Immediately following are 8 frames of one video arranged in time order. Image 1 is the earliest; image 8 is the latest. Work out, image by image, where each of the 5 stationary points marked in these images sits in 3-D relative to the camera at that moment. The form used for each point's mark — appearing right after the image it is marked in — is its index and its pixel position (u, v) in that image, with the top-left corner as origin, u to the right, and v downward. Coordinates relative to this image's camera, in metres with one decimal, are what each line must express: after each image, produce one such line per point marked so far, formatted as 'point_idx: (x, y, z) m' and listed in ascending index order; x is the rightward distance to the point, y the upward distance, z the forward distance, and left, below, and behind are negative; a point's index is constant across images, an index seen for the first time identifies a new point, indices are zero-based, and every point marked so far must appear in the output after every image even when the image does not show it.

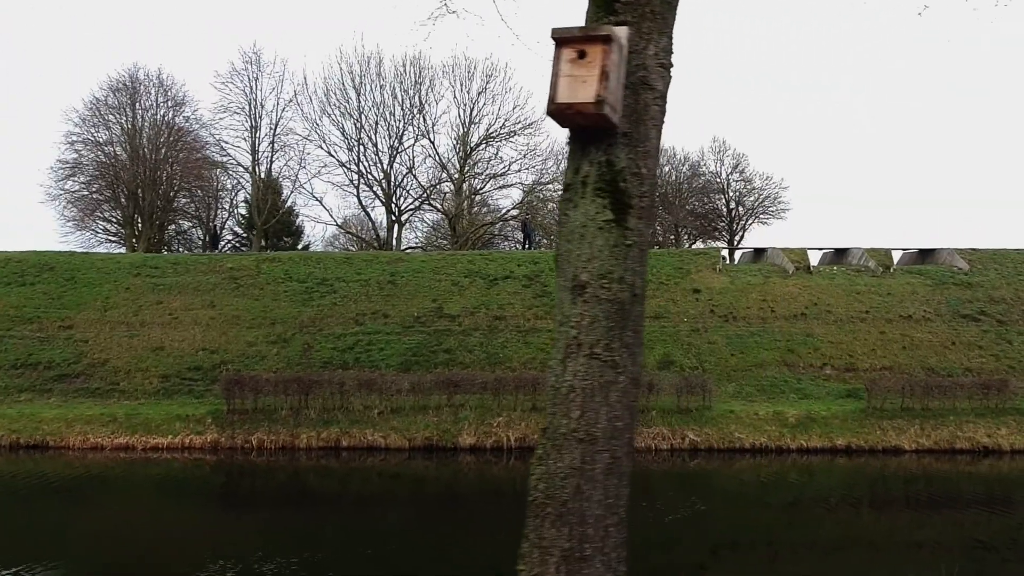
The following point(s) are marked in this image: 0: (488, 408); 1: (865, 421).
0: (-0.6, -3.0, +19.7) m
1: (+8.5, -3.2, +19.3) m
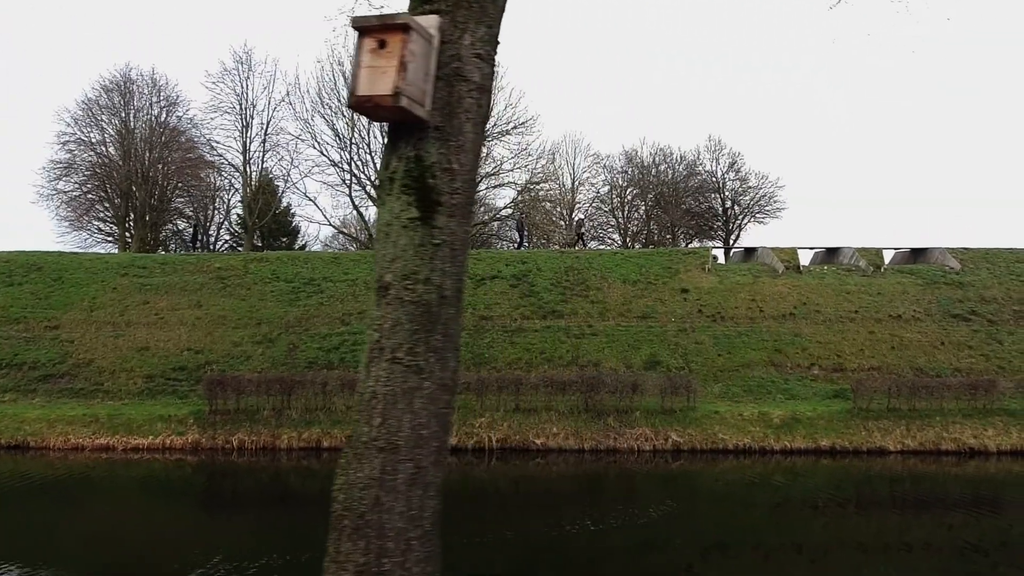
0: (-1.0, -3.0, +19.6) m
1: (+8.1, -3.2, +19.1) m
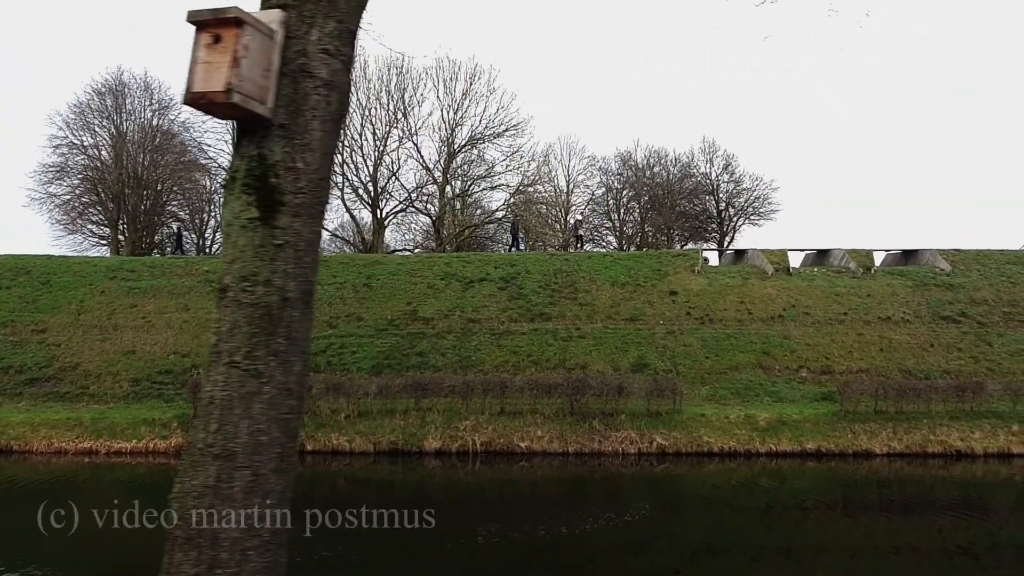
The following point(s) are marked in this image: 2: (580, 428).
0: (-1.4, -3.0, +19.6) m
1: (+7.8, -3.3, +19.0) m
2: (+1.6, -3.4, +19.0) m
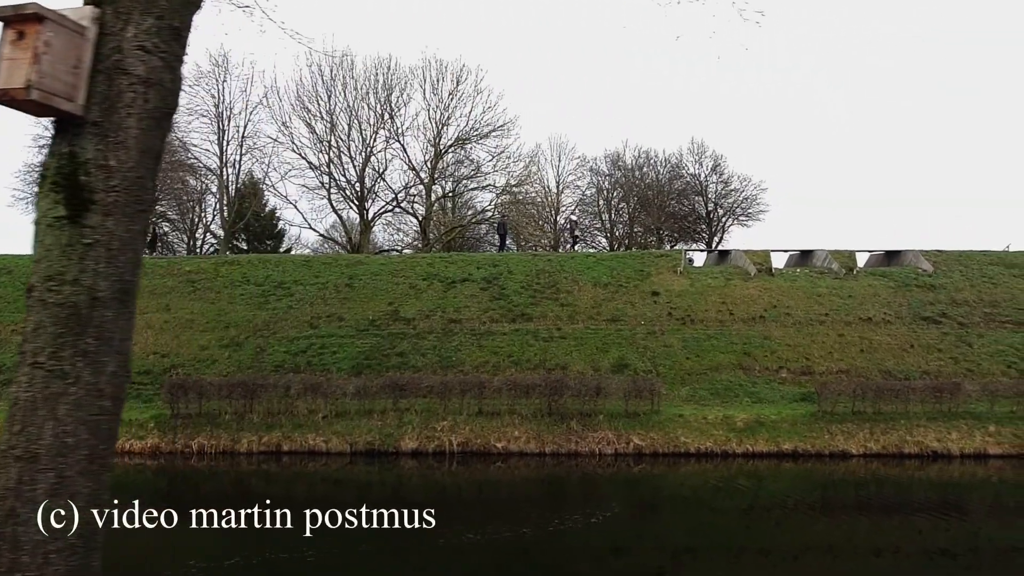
0: (-1.9, -3.1, +19.5) m
1: (+7.2, -3.3, +19.0) m
2: (+1.1, -3.4, +19.0) m
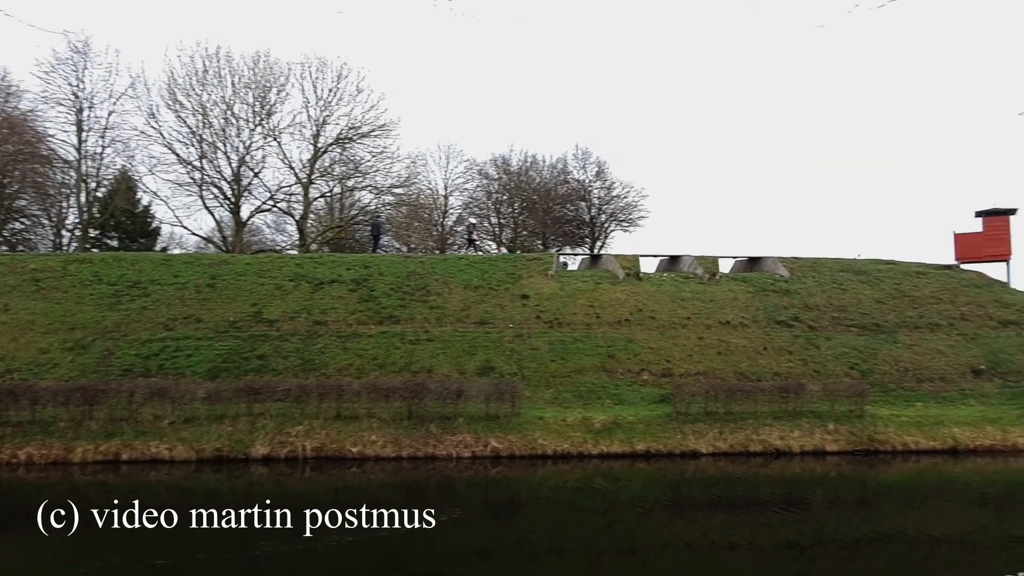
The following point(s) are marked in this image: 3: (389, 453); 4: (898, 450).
0: (-5.3, -3.1, +18.9) m
1: (+3.8, -3.4, +19.5) m
2: (-2.3, -3.4, +18.8) m
3: (-2.8, -3.8, +18.2) m
4: (+9.3, -3.9, +19.2) m
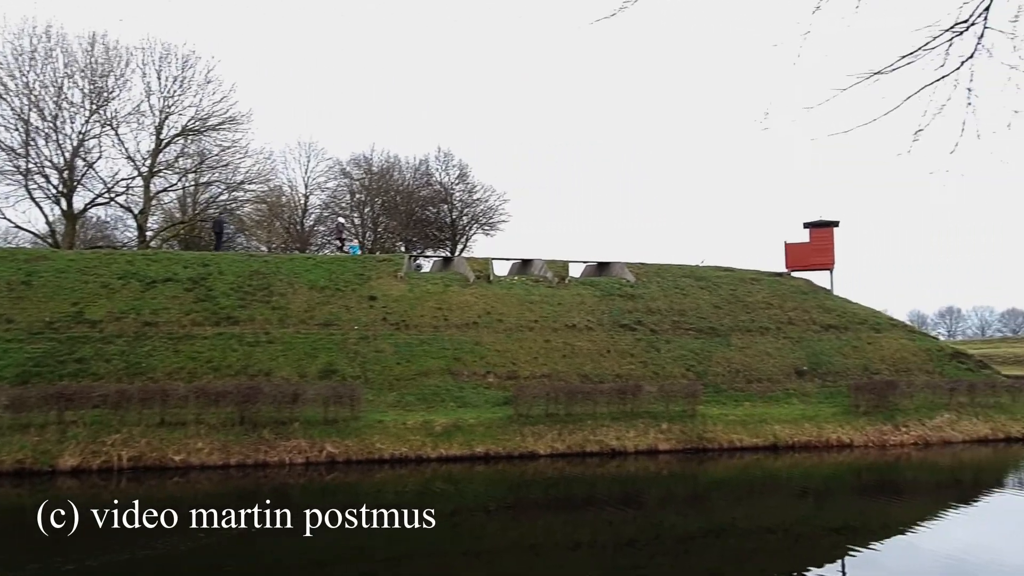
0: (-9.0, -3.0, +17.7) m
1: (-0.1, -3.4, +19.6) m
2: (-6.0, -3.4, +17.9) m
3: (-6.5, -3.8, +17.3) m
4: (+5.4, -4.0, +20.2) m
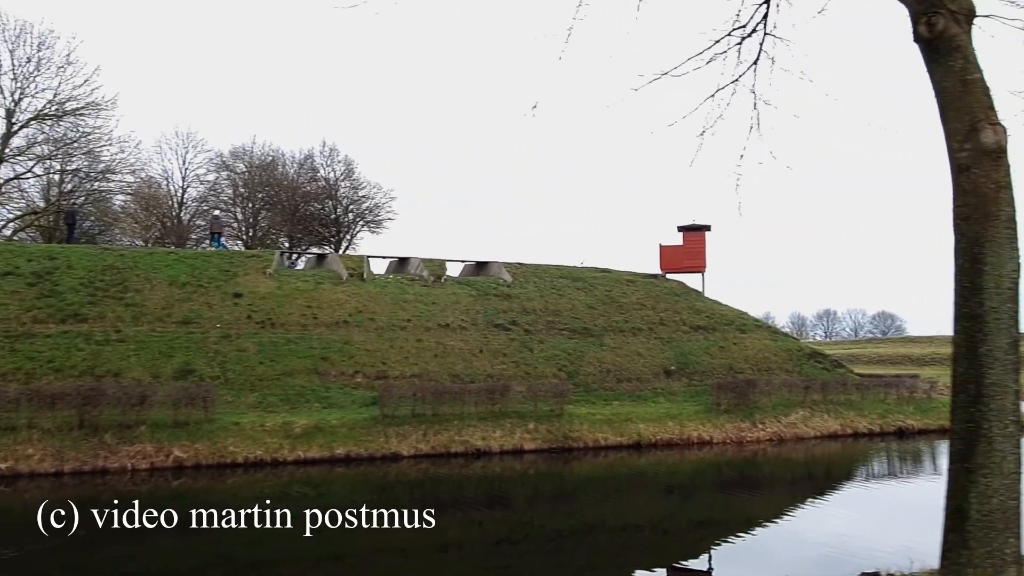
0: (-12.0, -2.9, +16.2) m
1: (-3.4, -3.4, +19.2) m
2: (-9.0, -3.3, +16.8) m
3: (-9.4, -3.7, +16.2) m
4: (+2.0, -4.1, +20.5) m
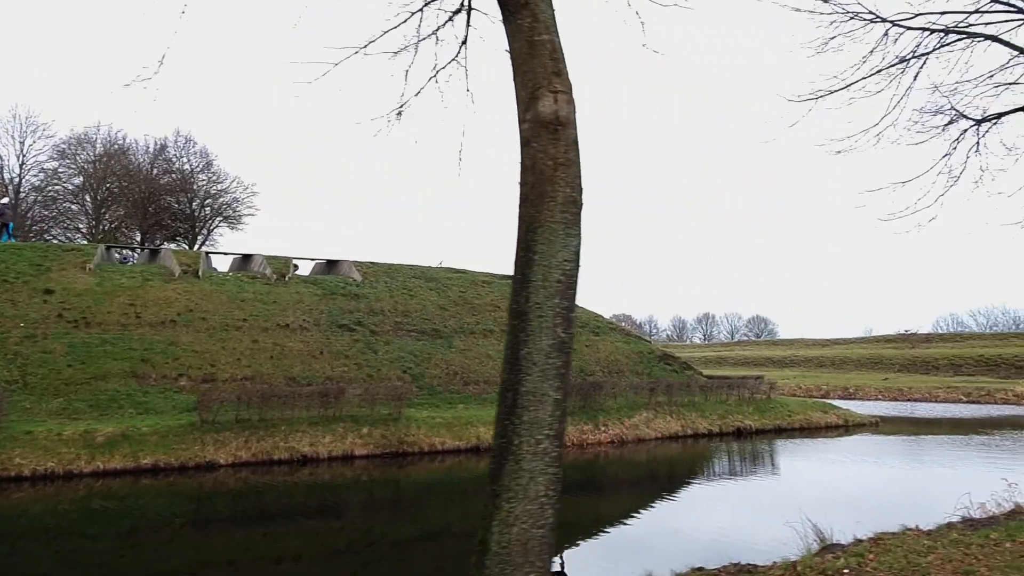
0: (-15.4, -2.7, +13.8) m
1: (-7.3, -3.3, +17.9) m
2: (-12.6, -3.2, +14.8) m
3: (-12.9, -3.5, +14.1) m
4: (-2.1, -4.1, +19.9) m
